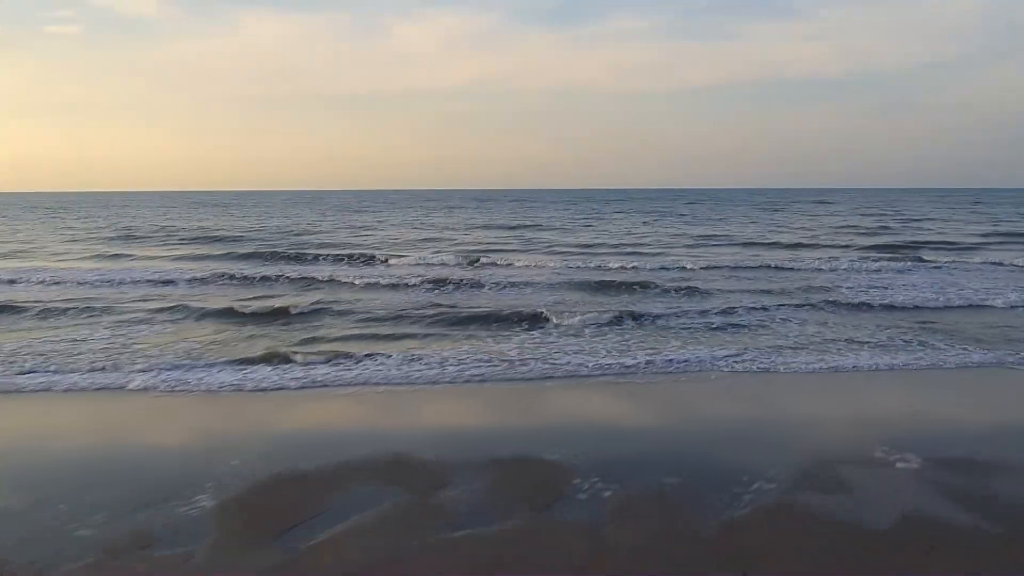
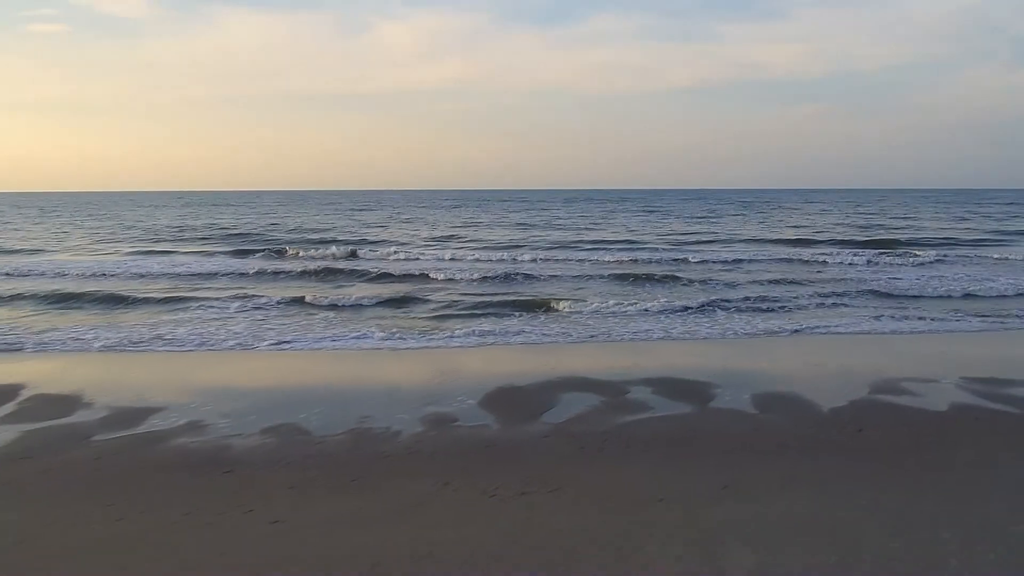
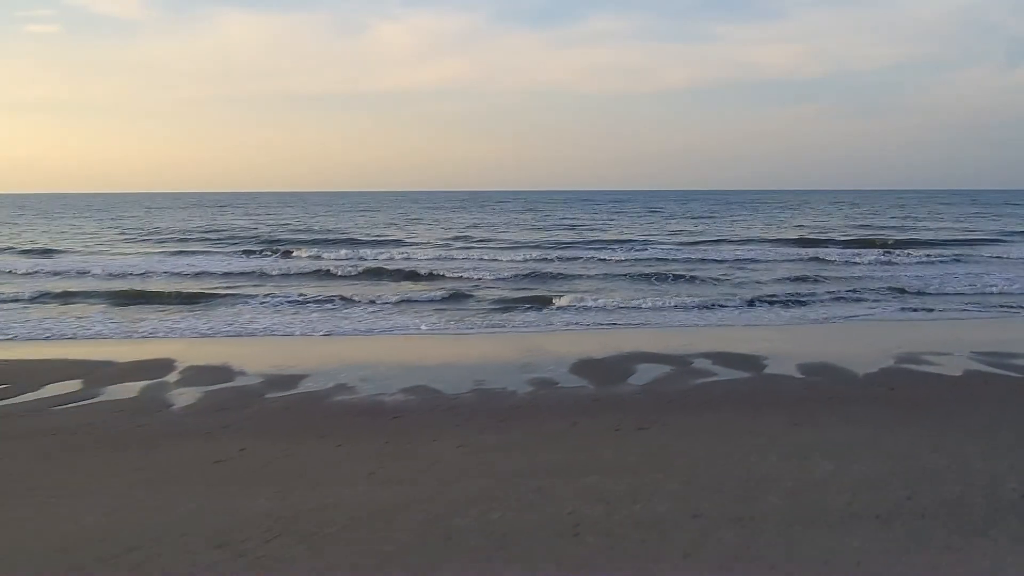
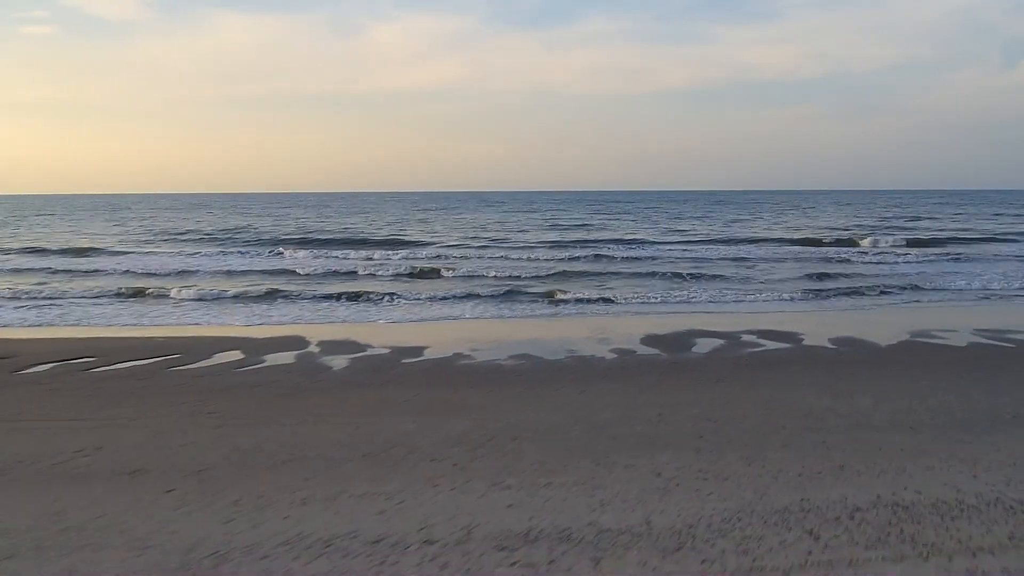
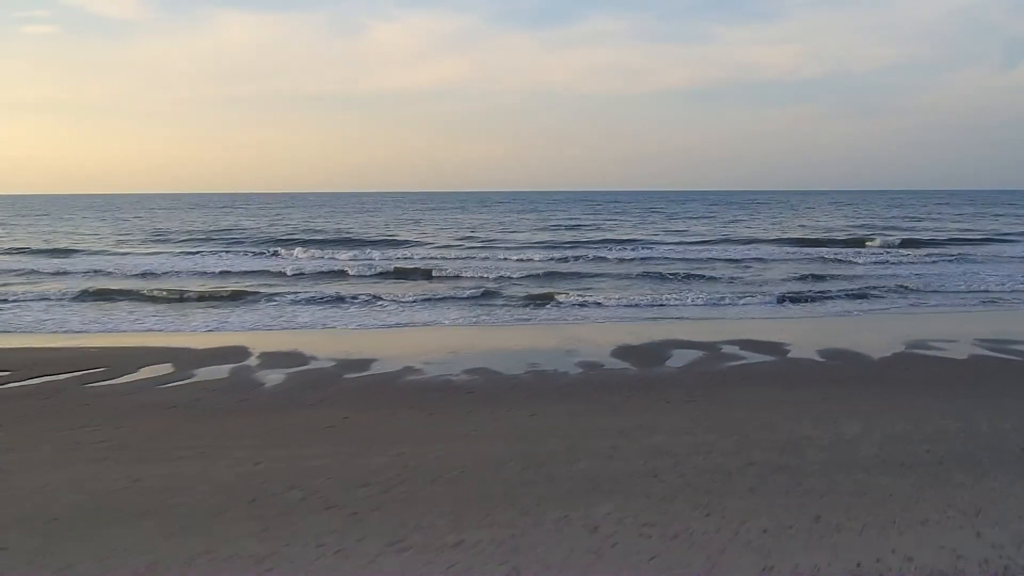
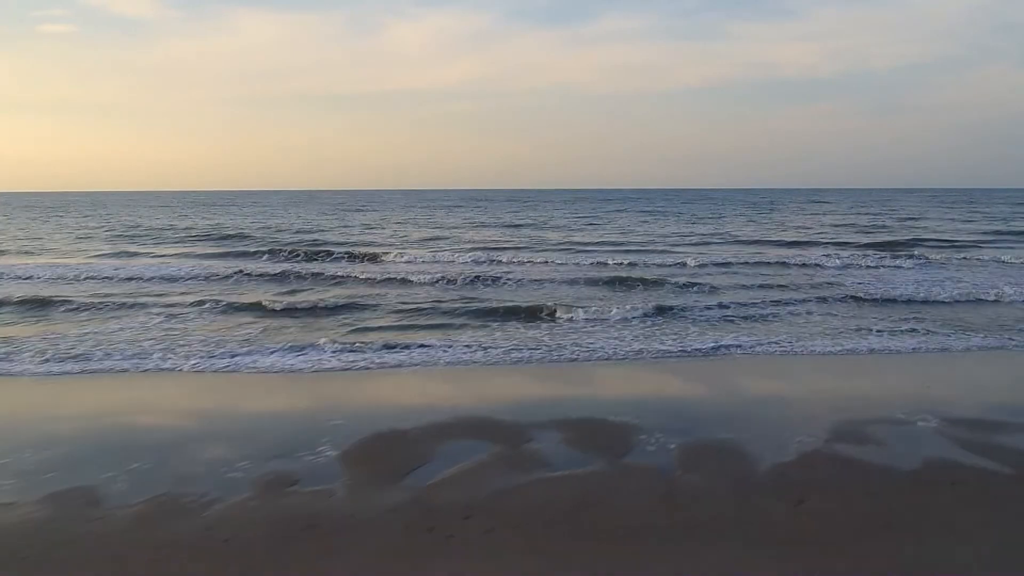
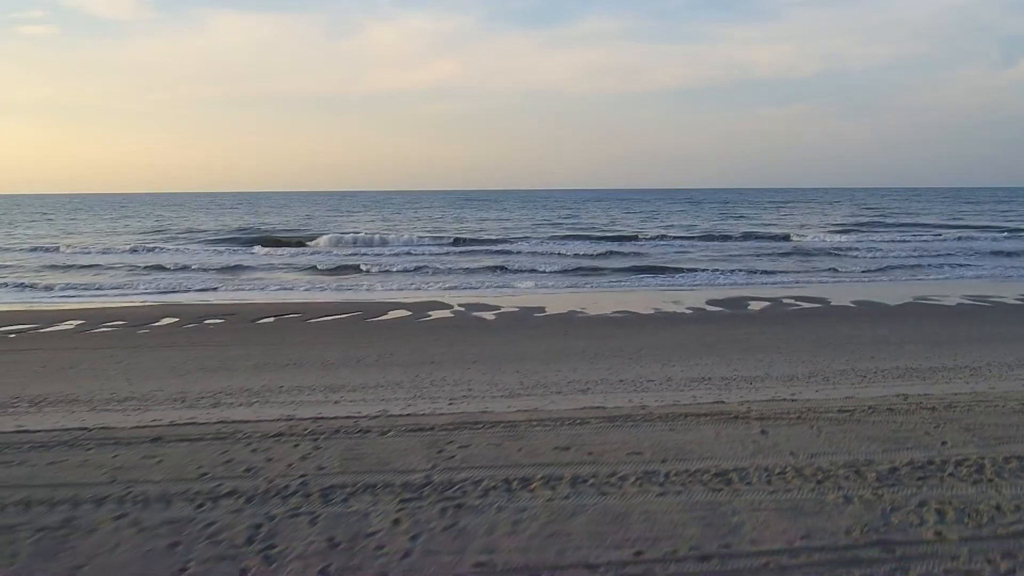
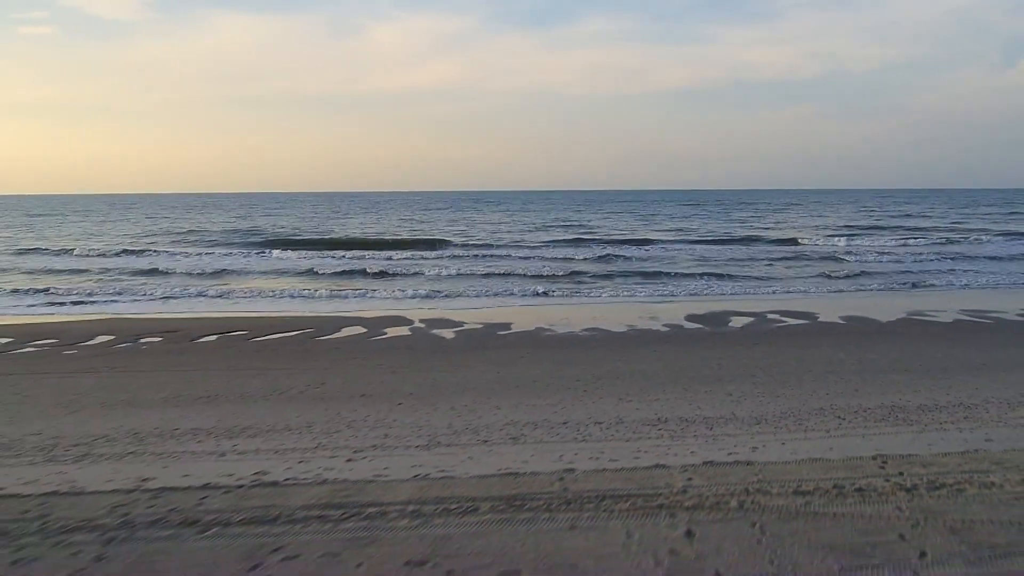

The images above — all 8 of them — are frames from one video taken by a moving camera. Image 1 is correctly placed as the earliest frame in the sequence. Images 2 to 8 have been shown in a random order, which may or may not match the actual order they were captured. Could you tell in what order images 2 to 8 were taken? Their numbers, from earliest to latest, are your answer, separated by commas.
6, 2, 3, 5, 4, 8, 7
